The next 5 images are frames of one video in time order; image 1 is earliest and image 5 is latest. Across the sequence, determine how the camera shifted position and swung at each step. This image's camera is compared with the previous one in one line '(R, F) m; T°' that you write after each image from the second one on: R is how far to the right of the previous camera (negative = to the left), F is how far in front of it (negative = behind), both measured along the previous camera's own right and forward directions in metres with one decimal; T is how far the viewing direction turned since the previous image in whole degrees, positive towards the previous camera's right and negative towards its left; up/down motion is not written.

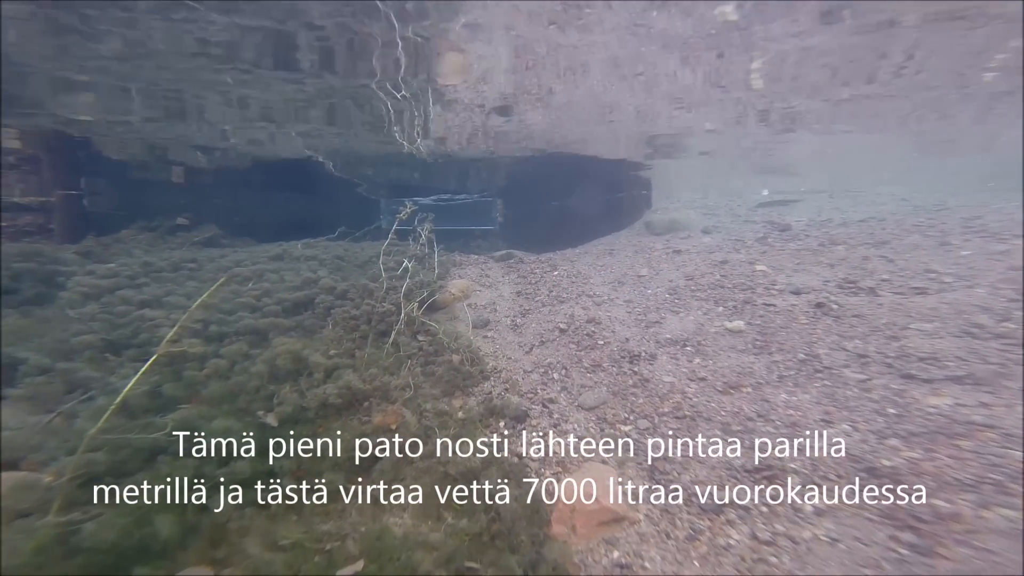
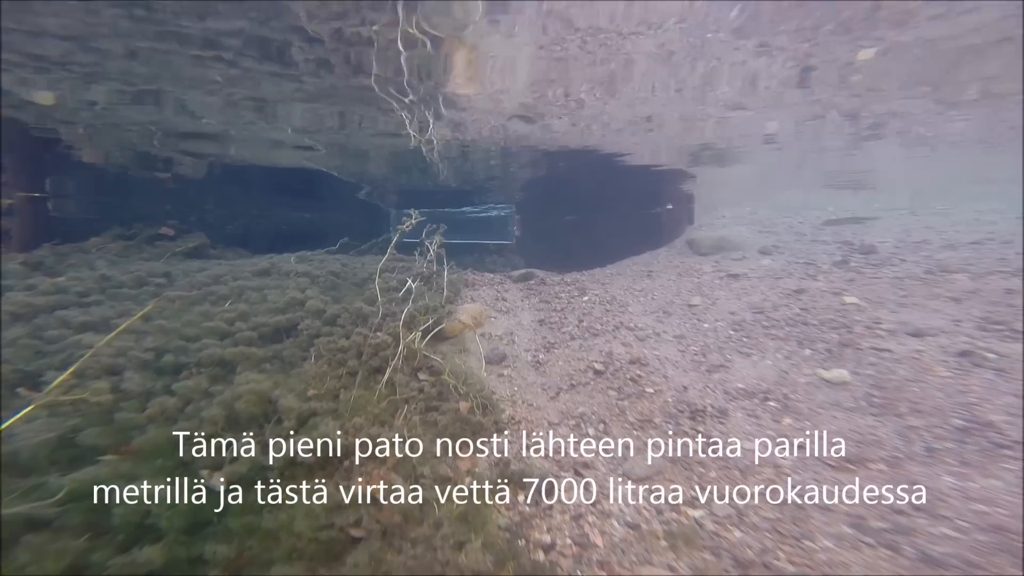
(-0.2, +1.2) m; -2°
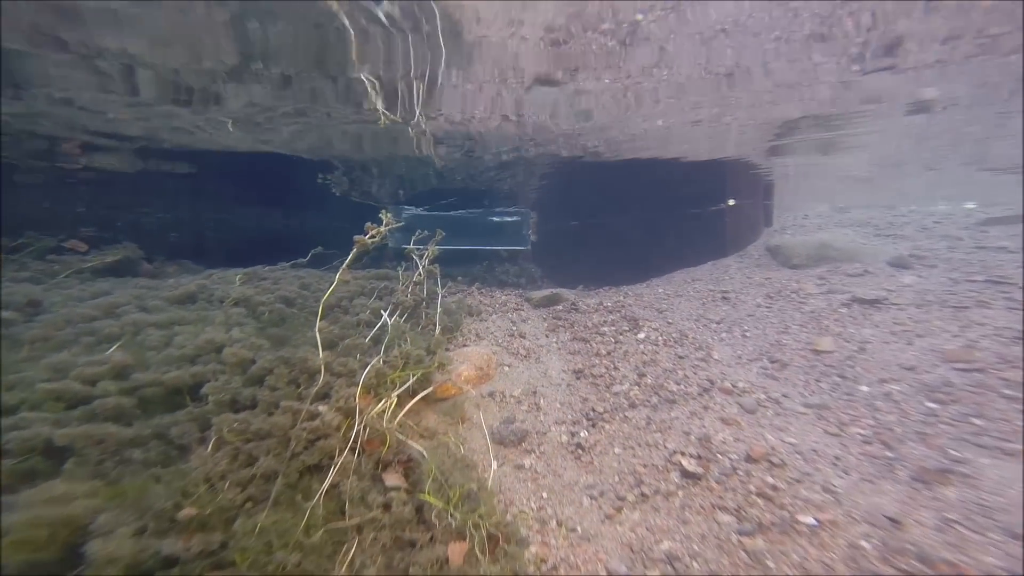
(-0.1, +2.1) m; -1°
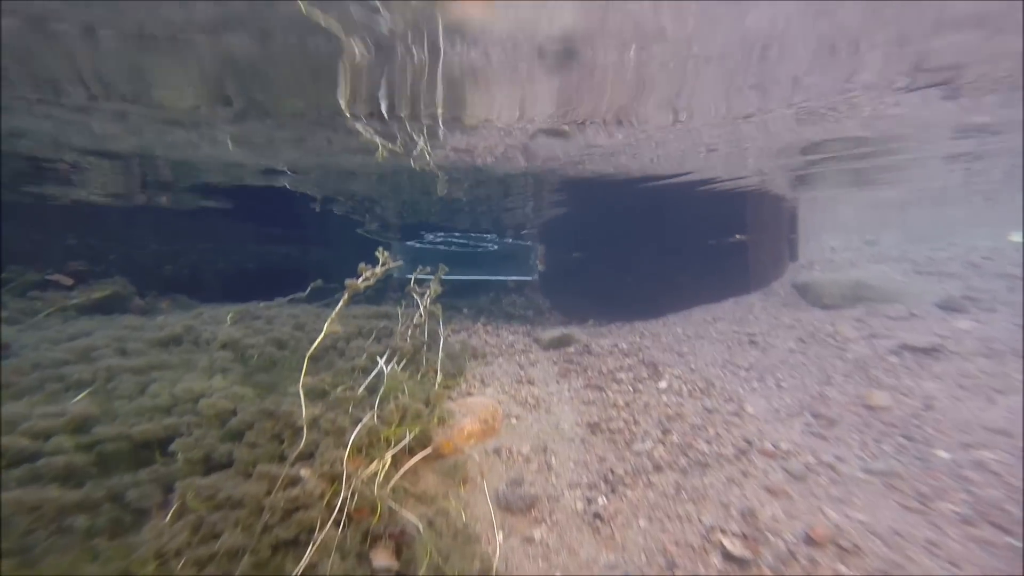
(0.0, +0.4) m; -1°
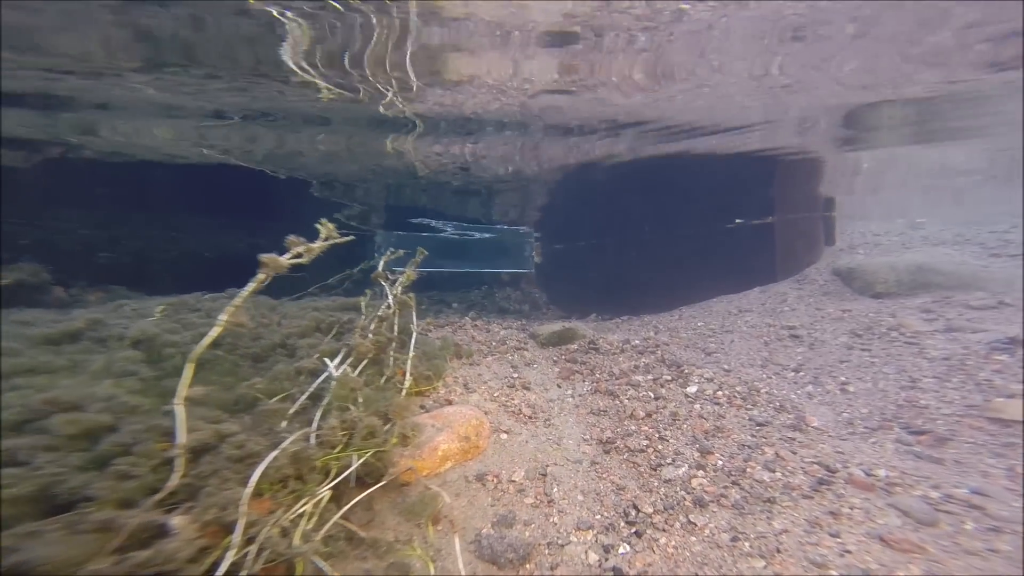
(0.0, +0.9) m; +1°
